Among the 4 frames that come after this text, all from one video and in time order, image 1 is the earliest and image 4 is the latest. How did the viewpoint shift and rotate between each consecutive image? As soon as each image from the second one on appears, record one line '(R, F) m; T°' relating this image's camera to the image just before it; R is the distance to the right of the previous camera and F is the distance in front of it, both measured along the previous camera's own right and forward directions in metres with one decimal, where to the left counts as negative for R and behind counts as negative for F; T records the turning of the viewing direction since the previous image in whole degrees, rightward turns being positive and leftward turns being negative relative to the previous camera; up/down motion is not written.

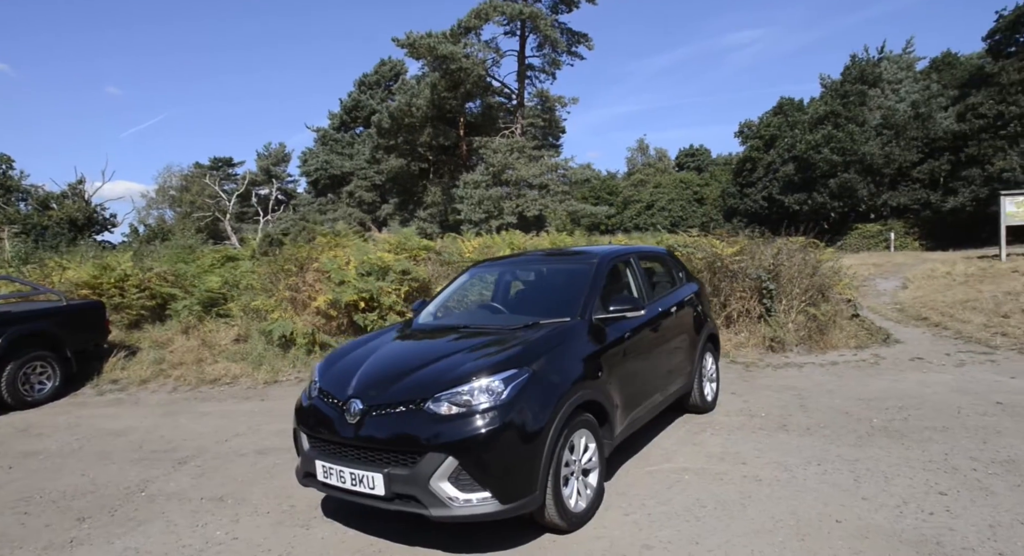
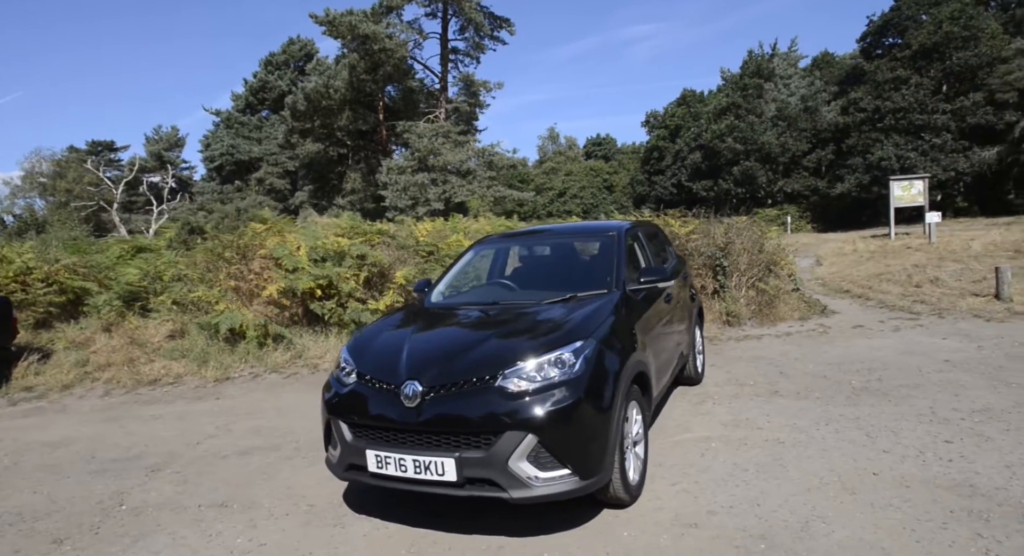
(-0.7, +0.2) m; +9°
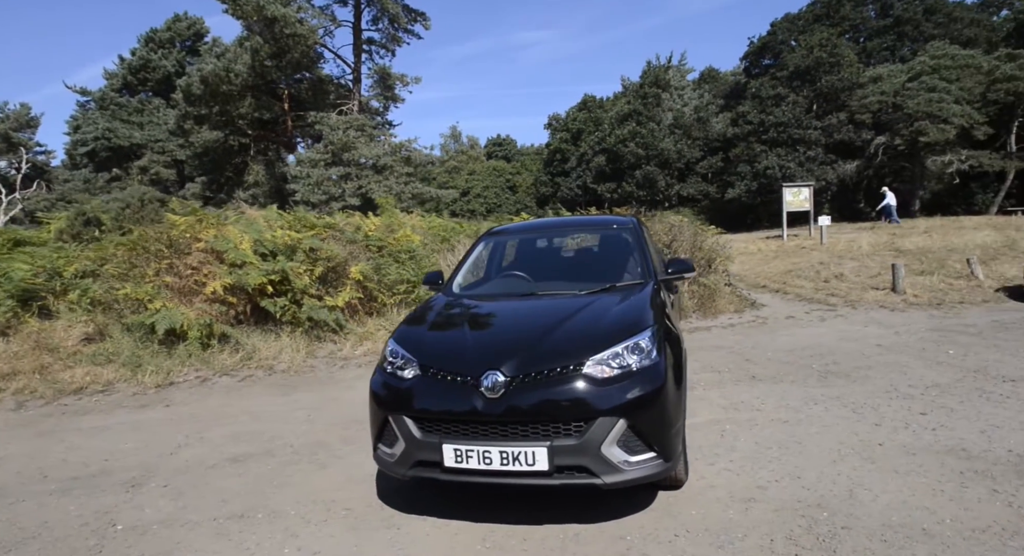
(-0.8, +0.1) m; +10°
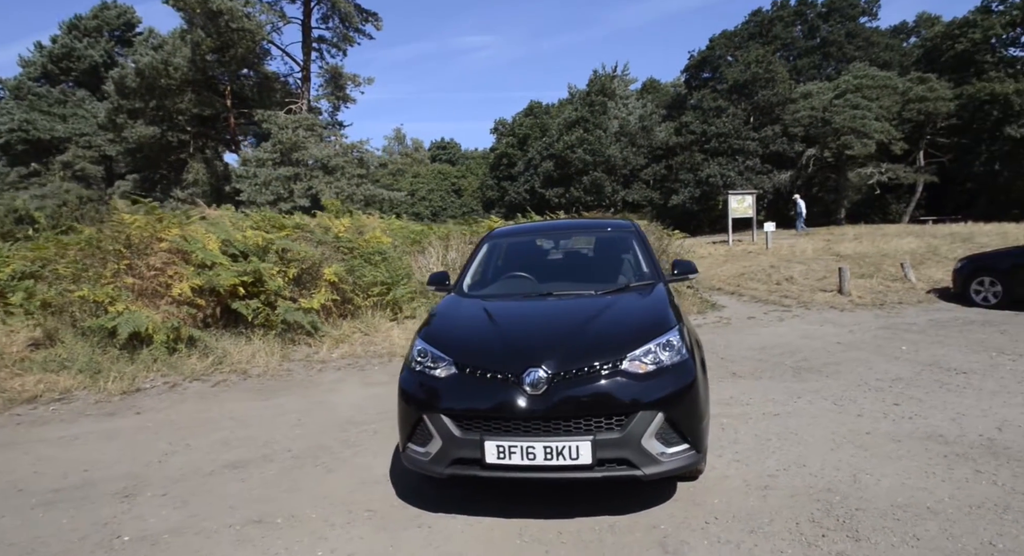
(-0.4, 0.0) m; +6°
